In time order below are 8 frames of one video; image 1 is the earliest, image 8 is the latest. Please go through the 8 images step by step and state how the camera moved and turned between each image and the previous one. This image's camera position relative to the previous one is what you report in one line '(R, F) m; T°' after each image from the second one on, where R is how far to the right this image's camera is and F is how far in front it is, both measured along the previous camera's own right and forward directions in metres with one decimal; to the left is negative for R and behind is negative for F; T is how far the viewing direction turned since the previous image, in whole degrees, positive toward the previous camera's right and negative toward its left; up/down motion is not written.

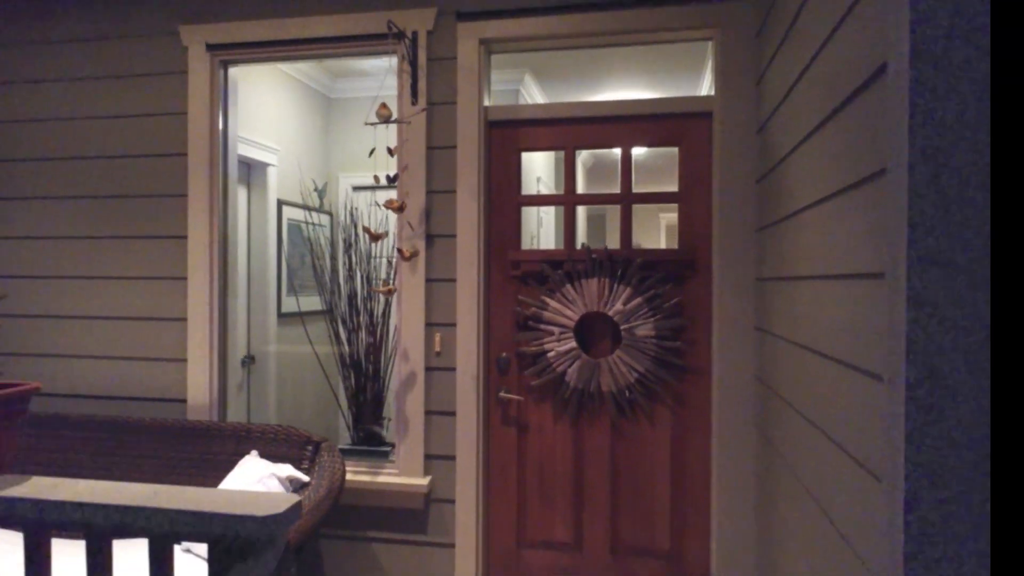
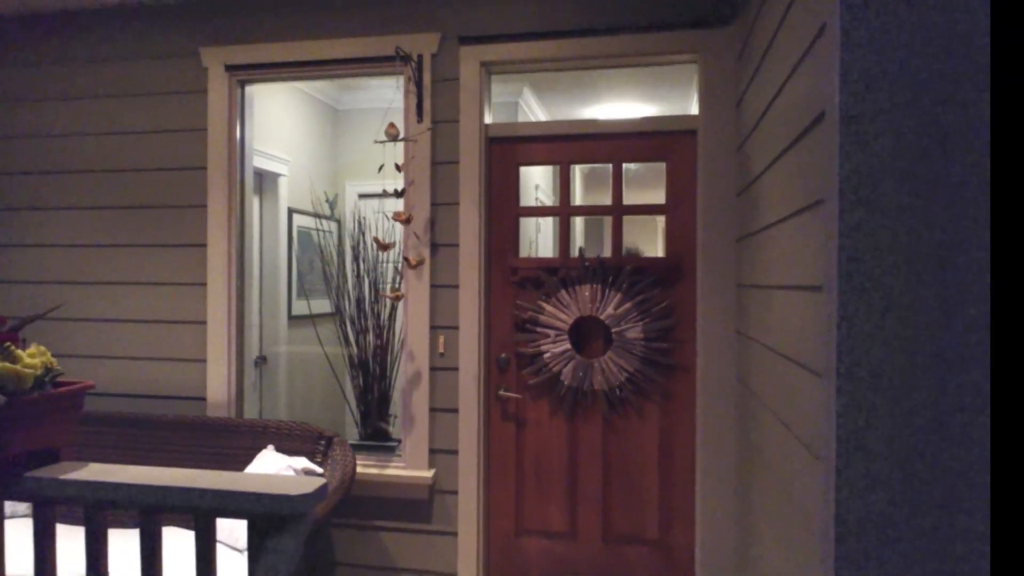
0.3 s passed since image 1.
(0.0, -0.2) m; 0°
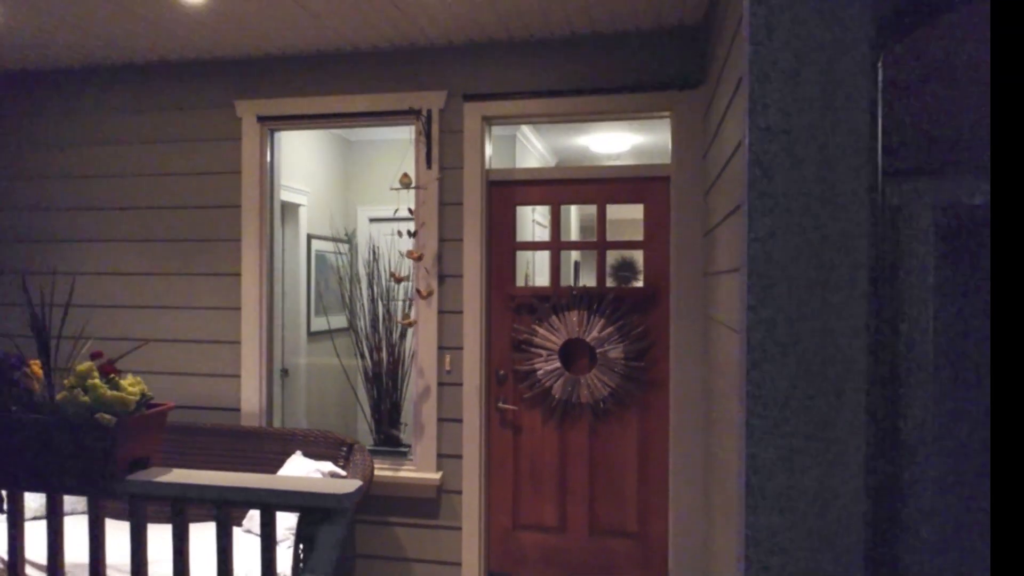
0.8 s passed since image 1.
(0.0, -0.4) m; 0°
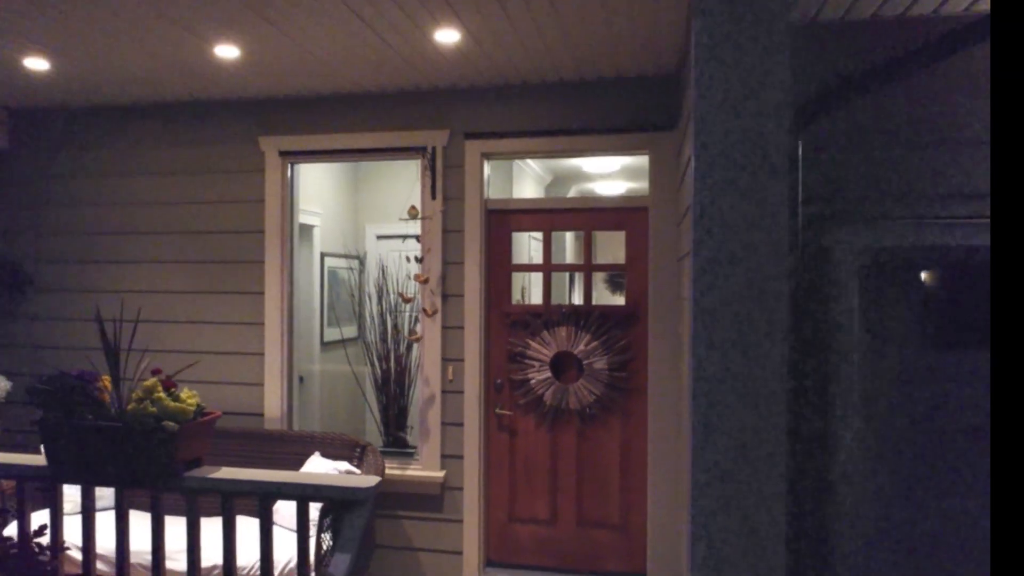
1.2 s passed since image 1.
(0.0, -0.4) m; 0°
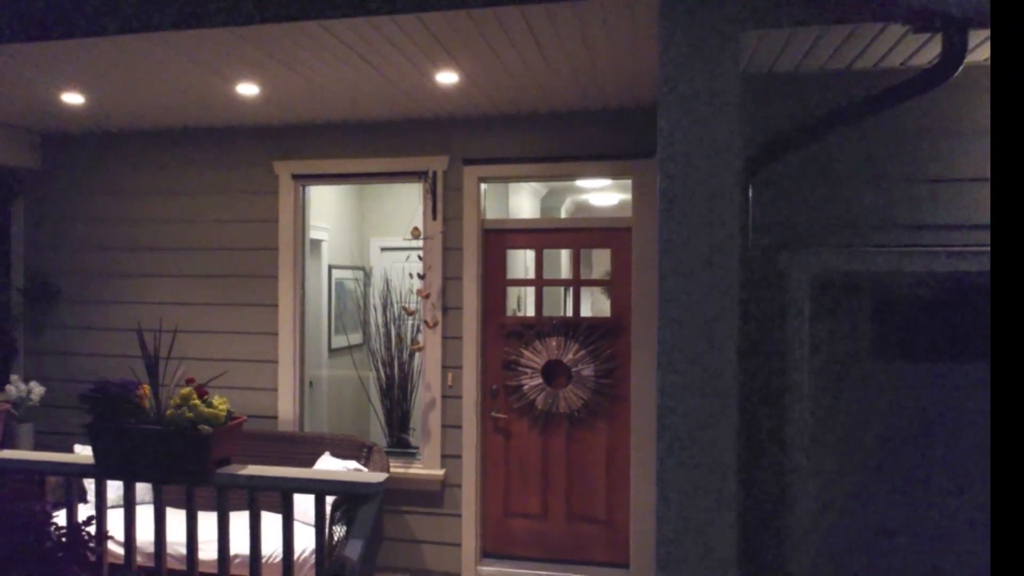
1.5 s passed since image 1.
(0.0, -0.3) m; 0°
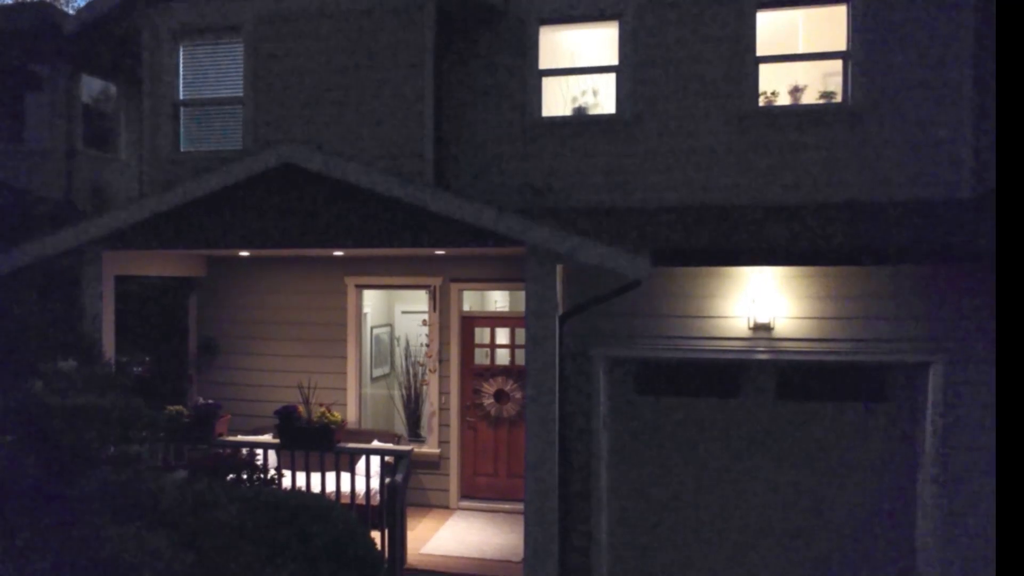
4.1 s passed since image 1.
(+0.3, -3.3) m; 0°
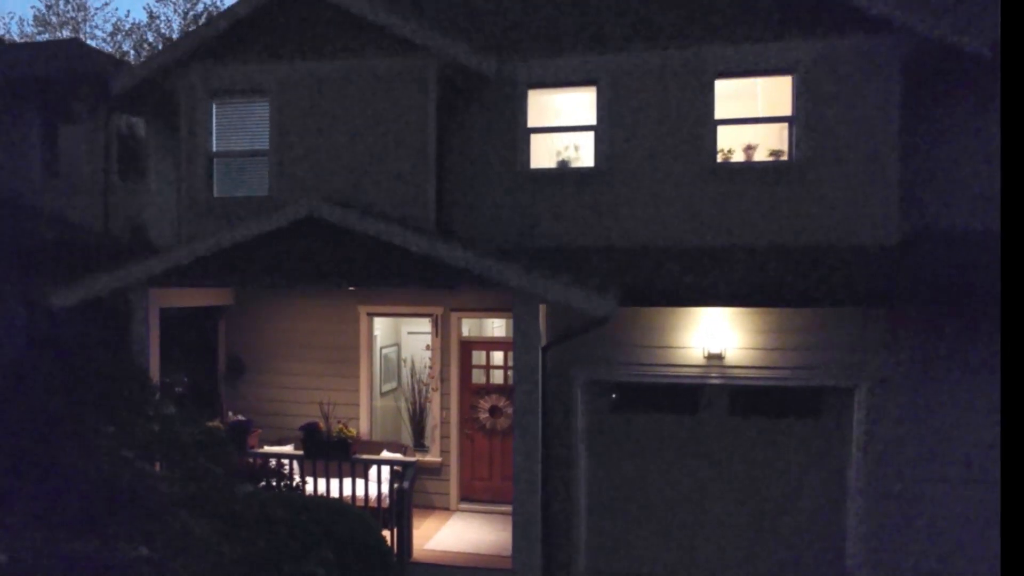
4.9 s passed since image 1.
(+0.1, -1.0) m; 0°
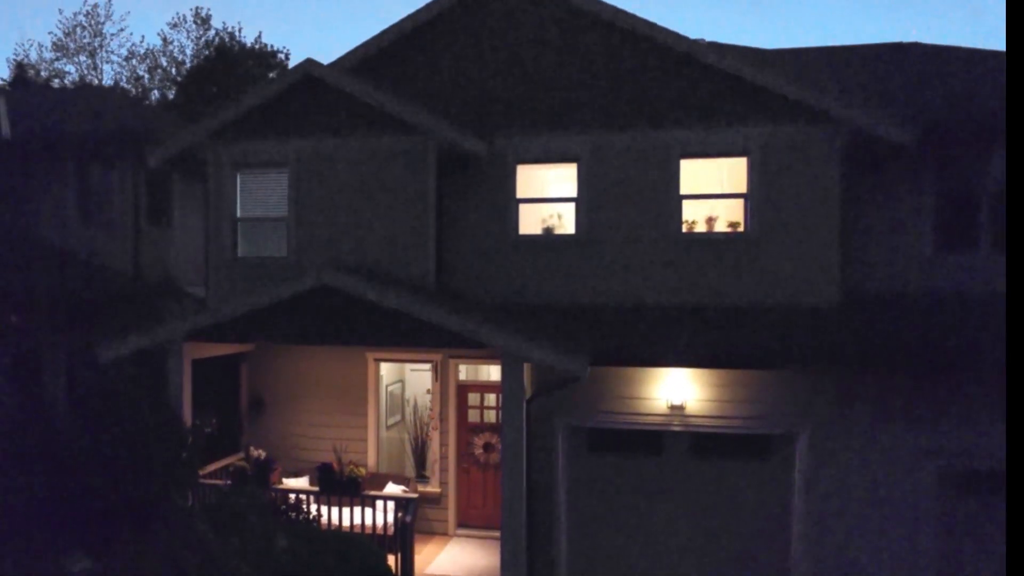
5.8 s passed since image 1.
(+0.1, -1.0) m; 0°
